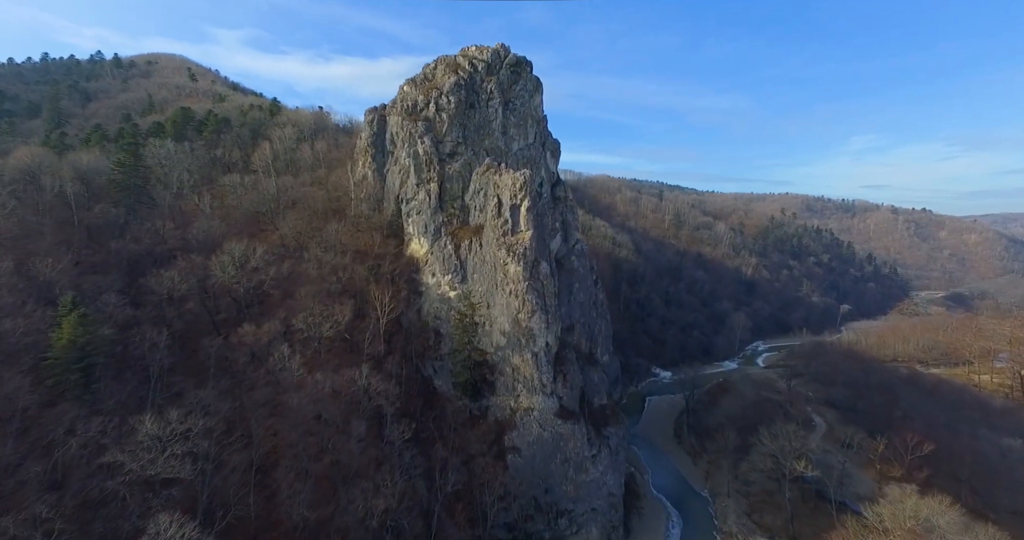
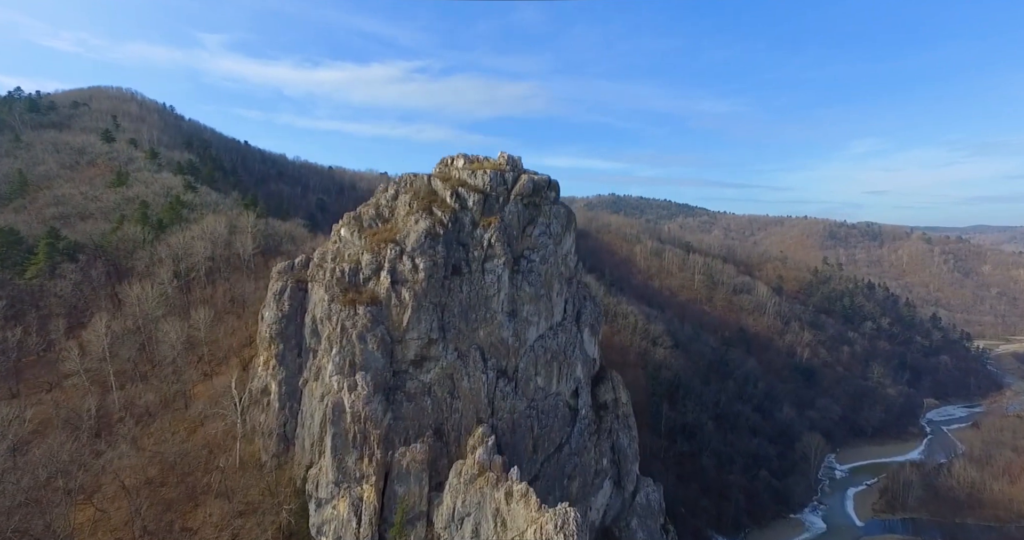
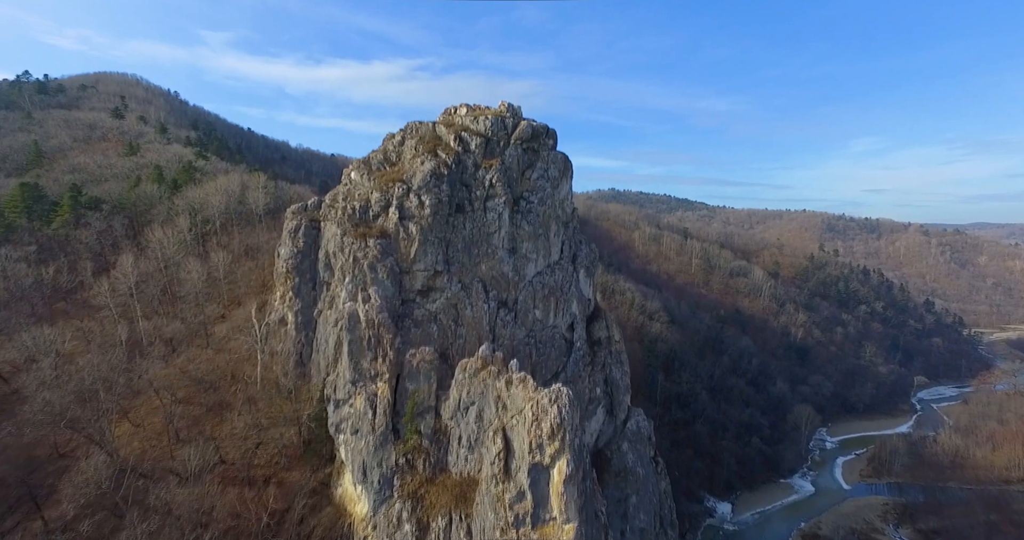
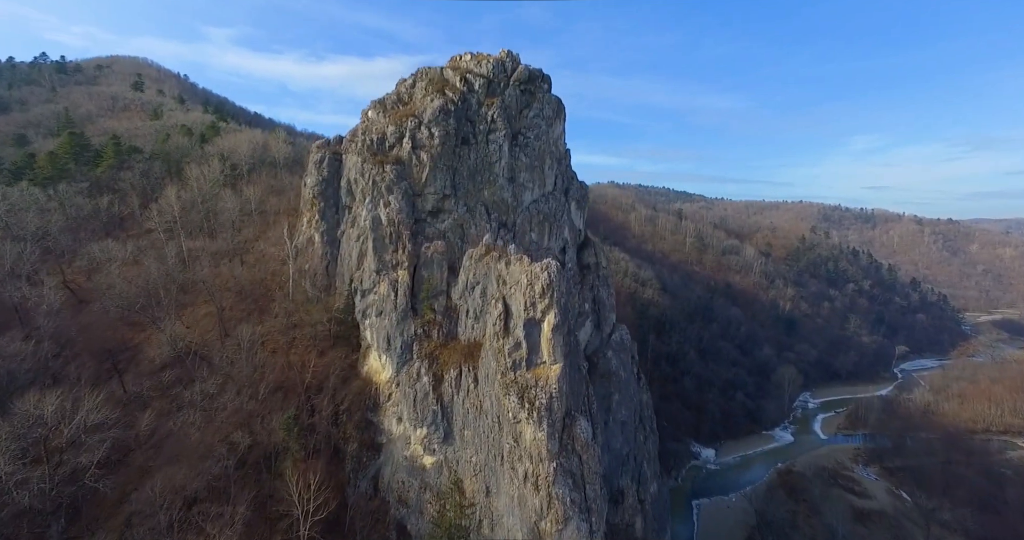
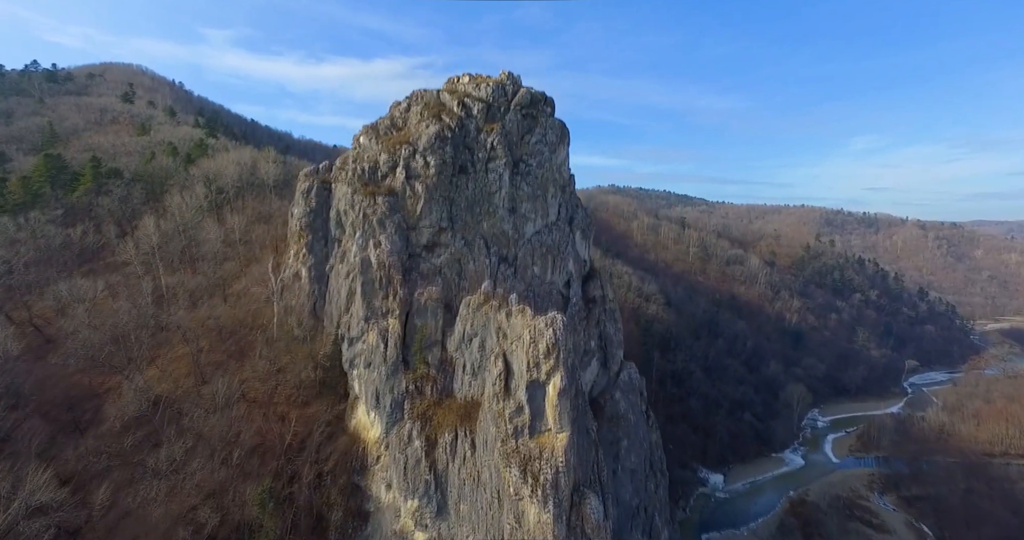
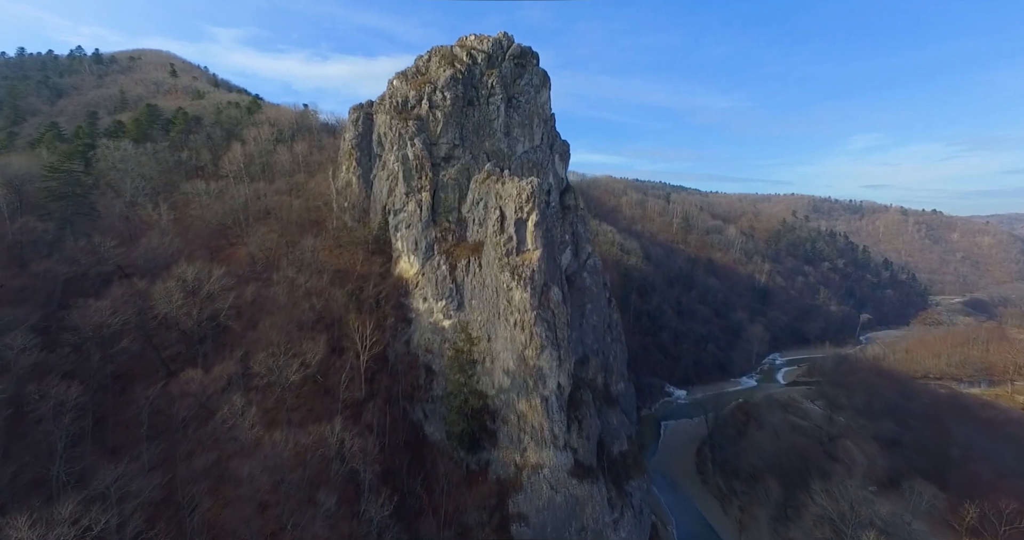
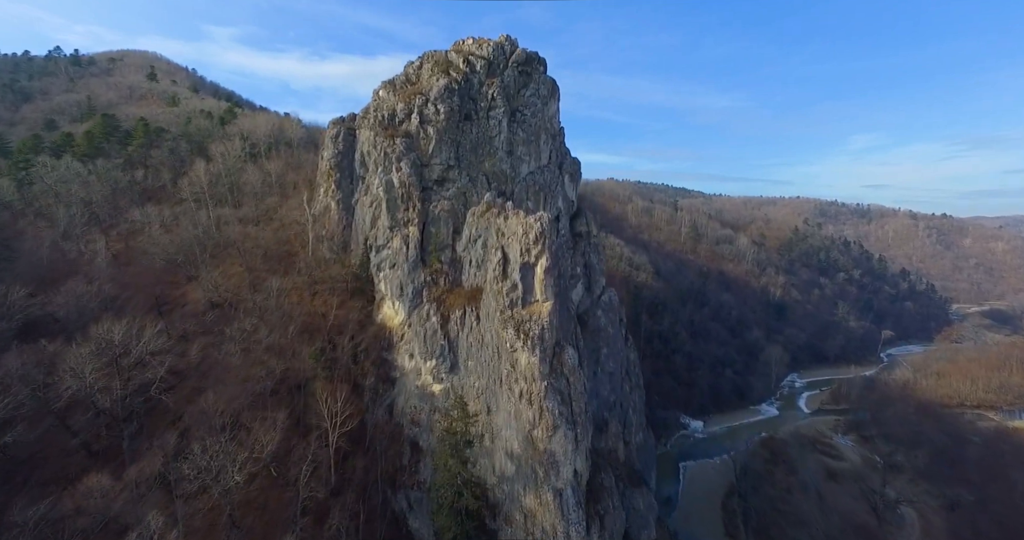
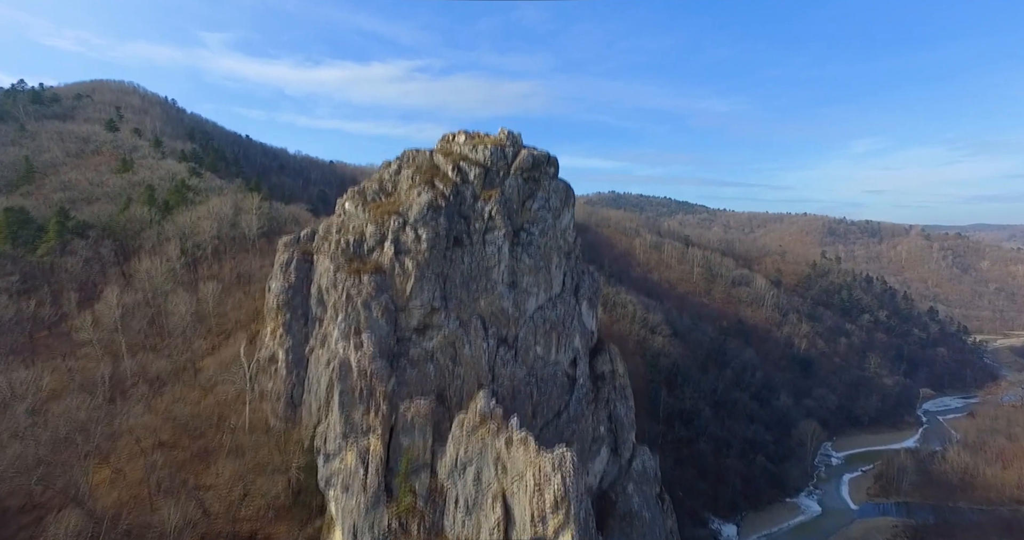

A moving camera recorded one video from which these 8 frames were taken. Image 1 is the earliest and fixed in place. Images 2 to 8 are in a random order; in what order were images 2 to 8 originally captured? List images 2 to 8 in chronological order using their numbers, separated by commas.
6, 7, 4, 5, 3, 8, 2
